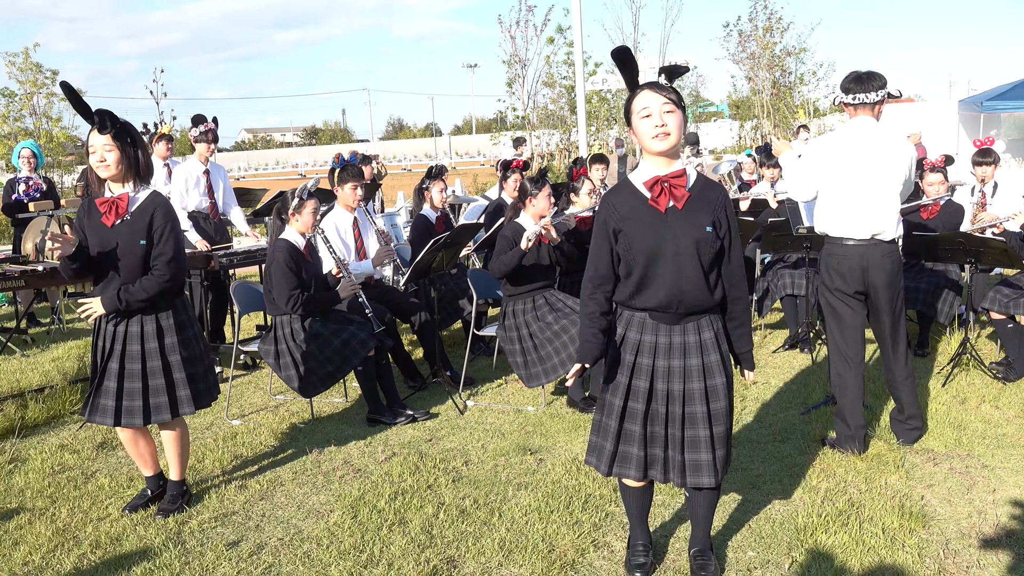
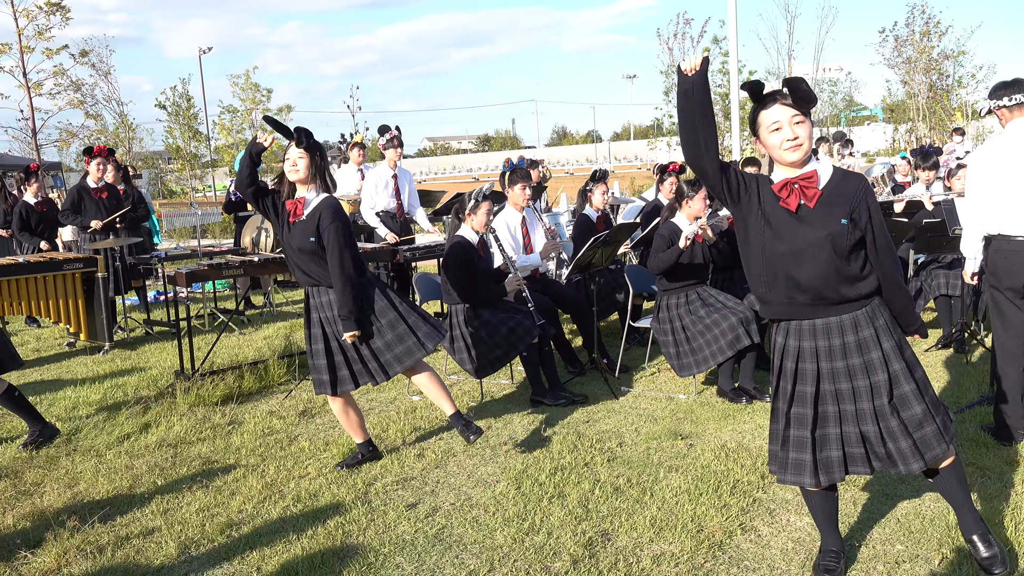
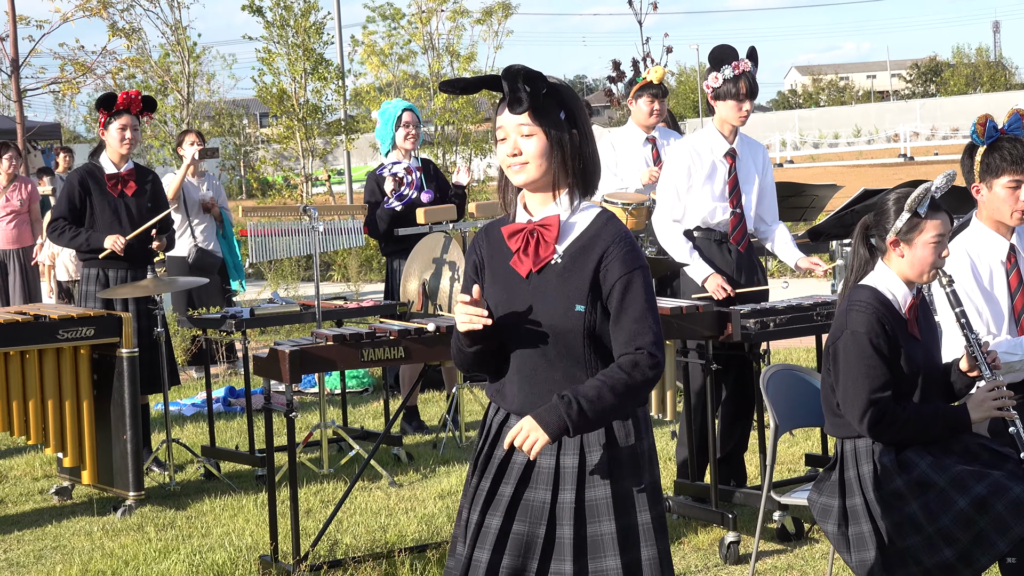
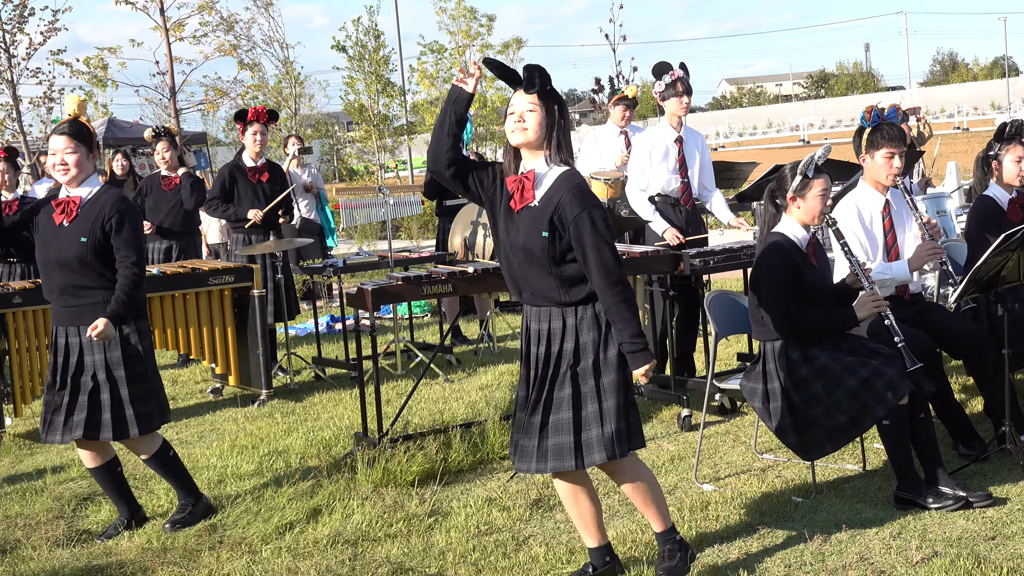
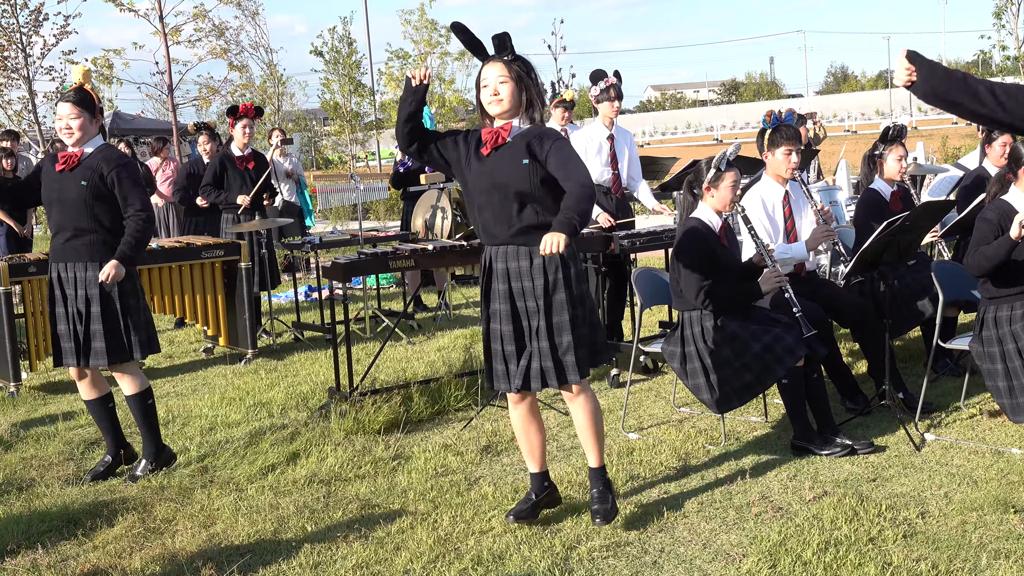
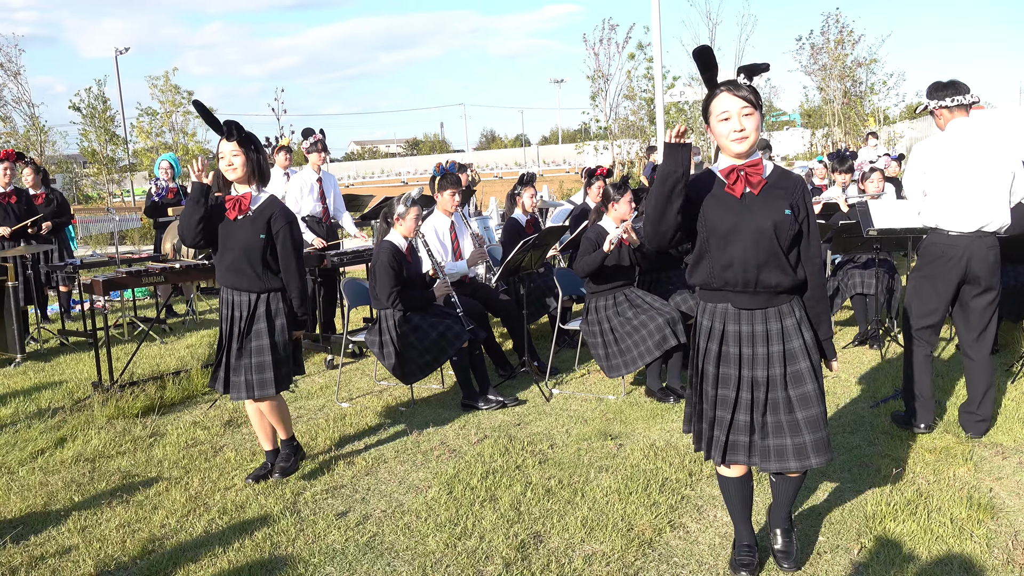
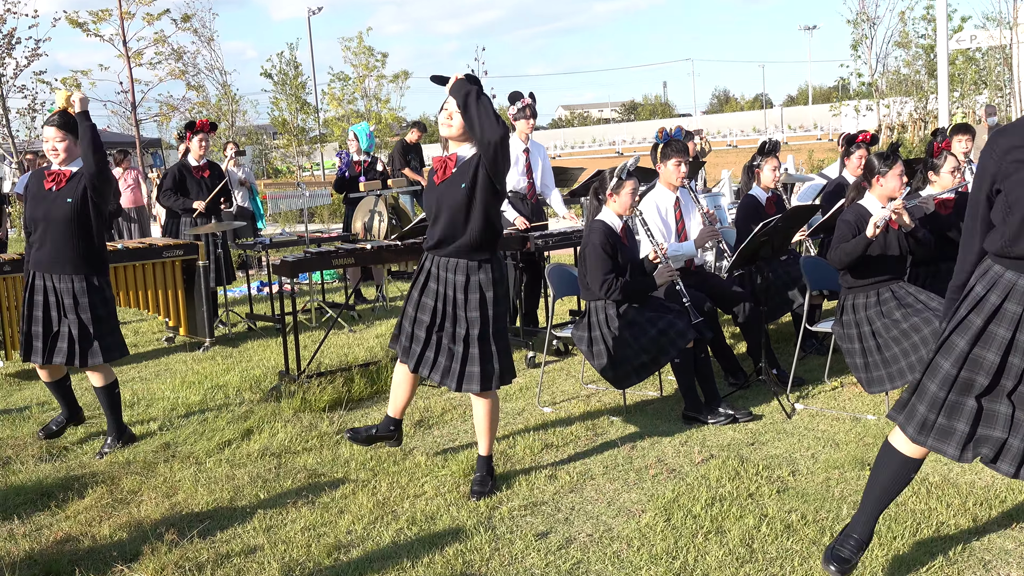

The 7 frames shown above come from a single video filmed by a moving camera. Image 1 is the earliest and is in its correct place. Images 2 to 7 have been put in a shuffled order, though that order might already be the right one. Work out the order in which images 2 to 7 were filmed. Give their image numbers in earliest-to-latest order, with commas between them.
6, 2, 7, 5, 4, 3
